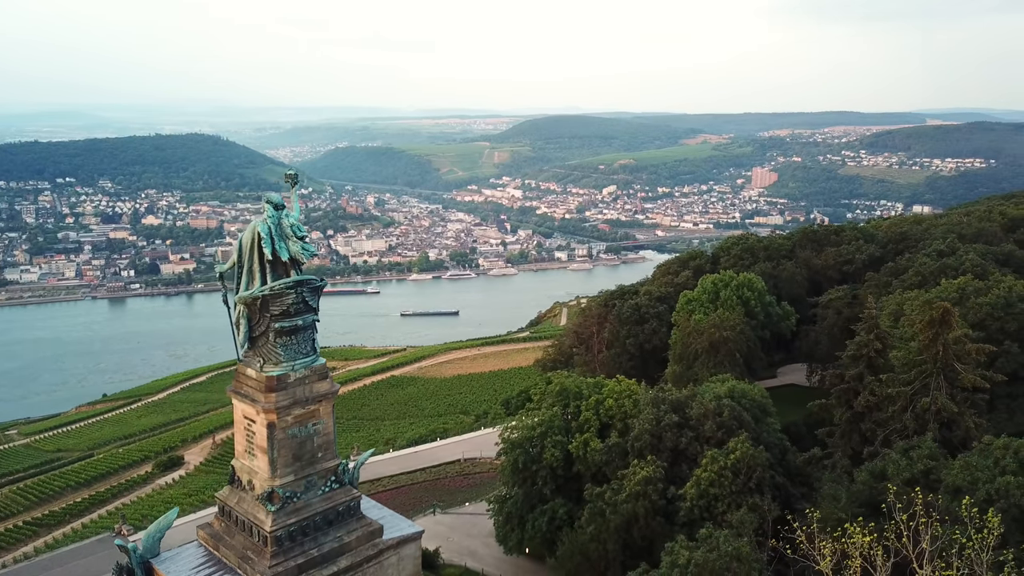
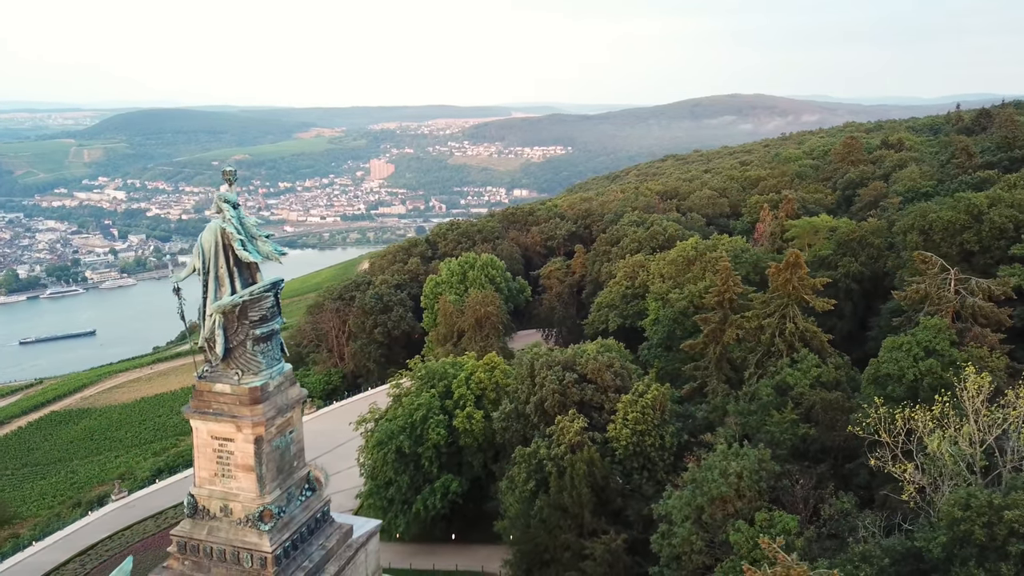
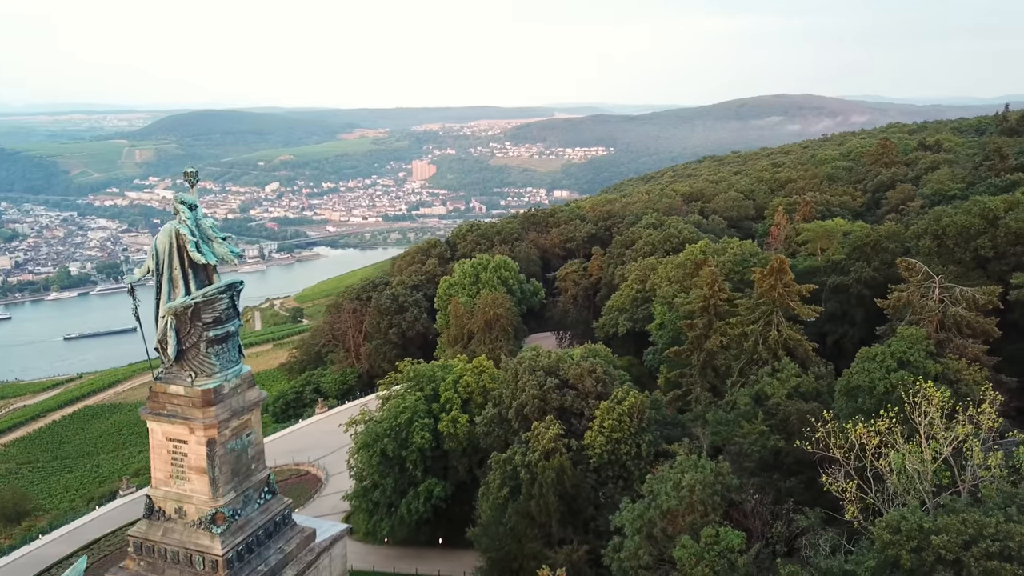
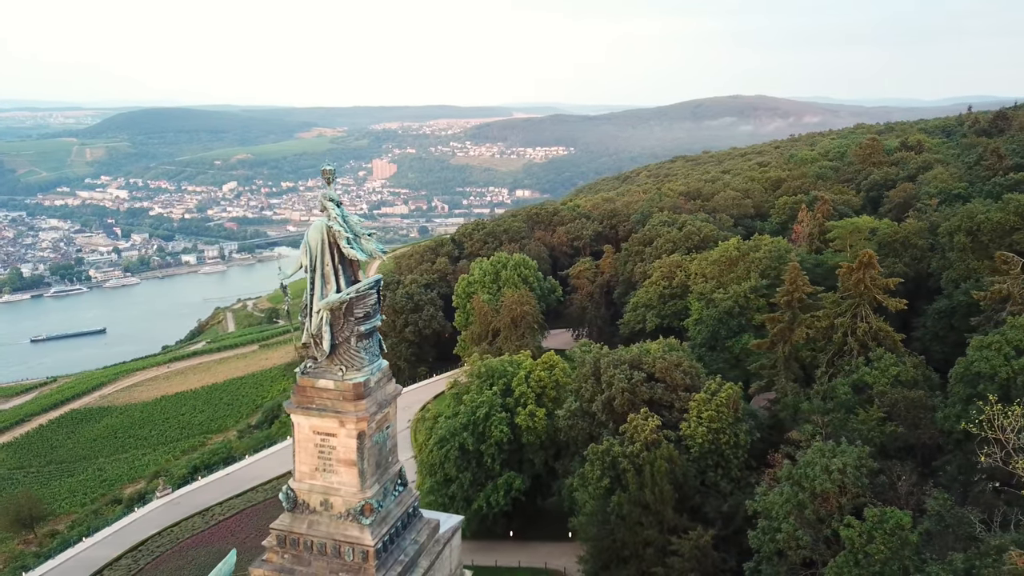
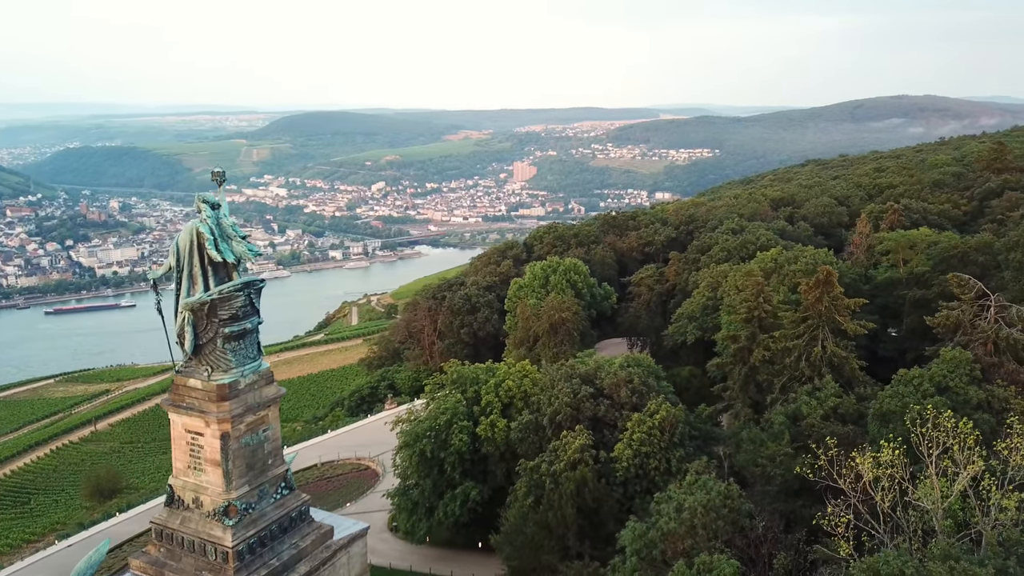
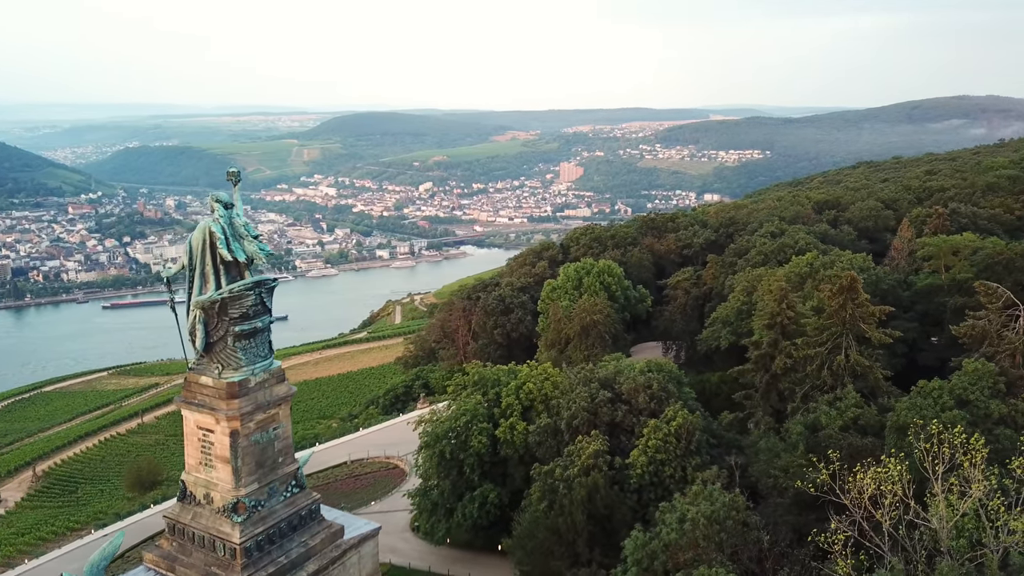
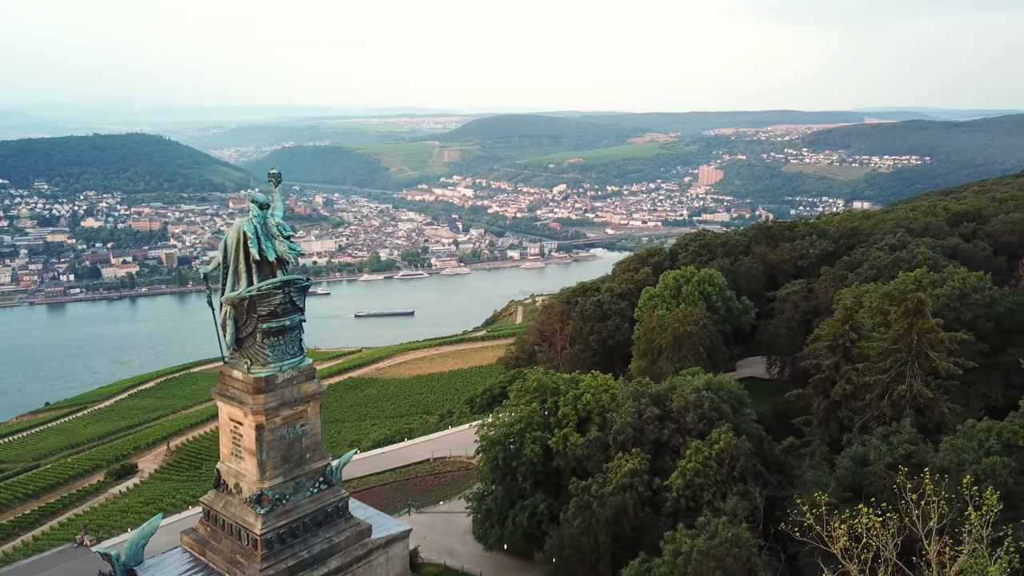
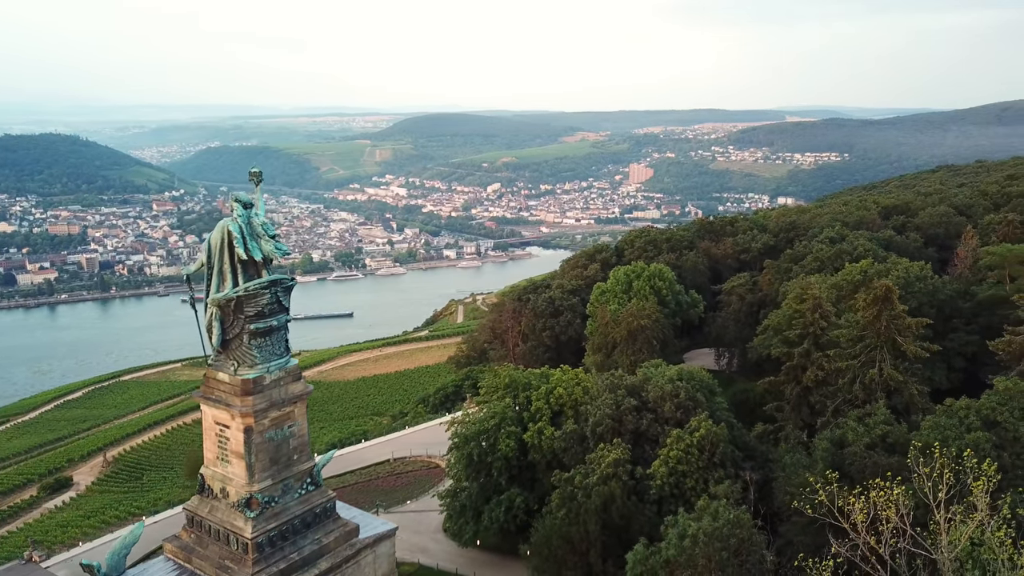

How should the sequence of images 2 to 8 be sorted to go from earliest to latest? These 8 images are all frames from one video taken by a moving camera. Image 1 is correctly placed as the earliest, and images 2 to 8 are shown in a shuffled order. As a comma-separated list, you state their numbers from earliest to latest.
7, 8, 6, 5, 3, 2, 4
